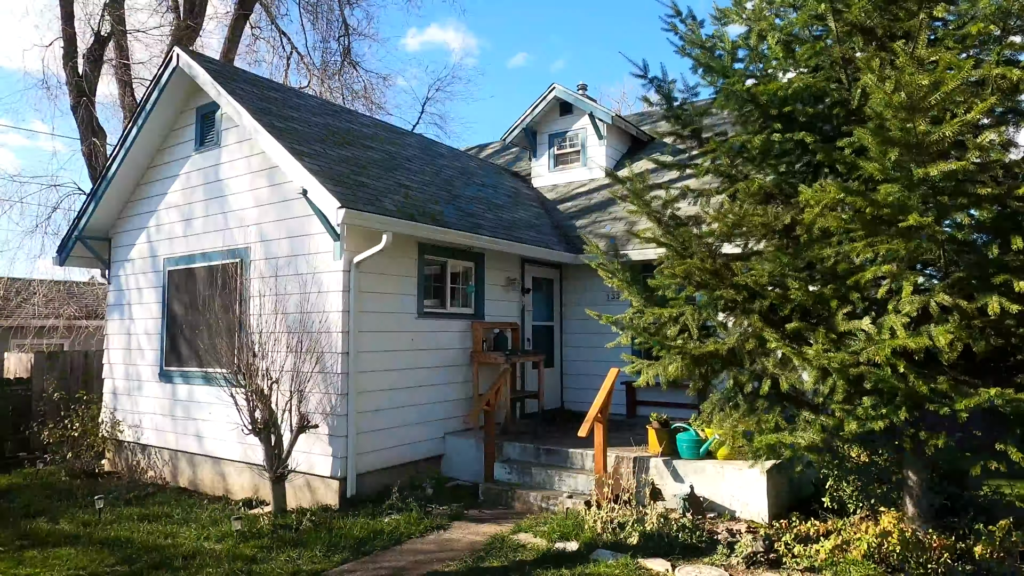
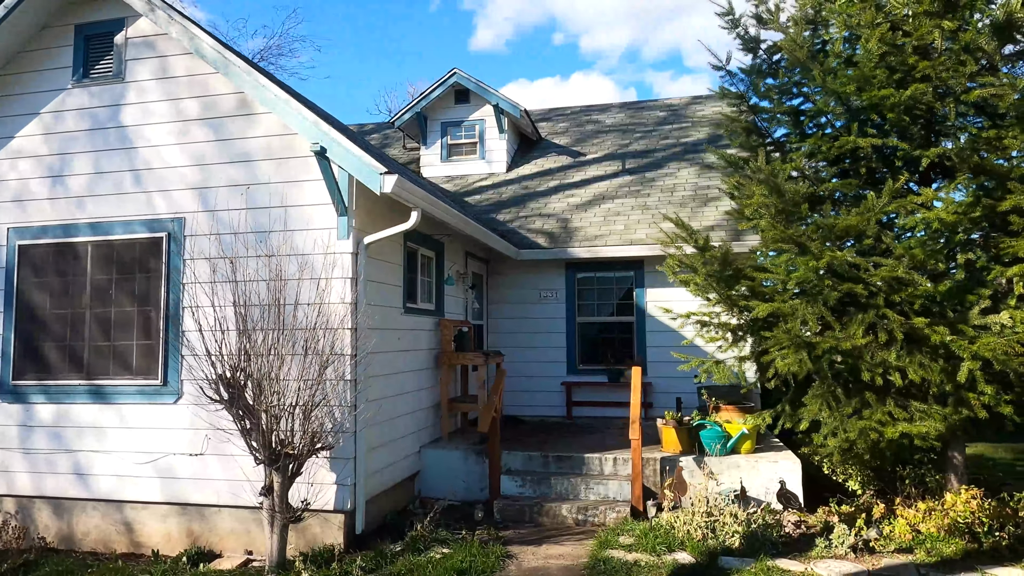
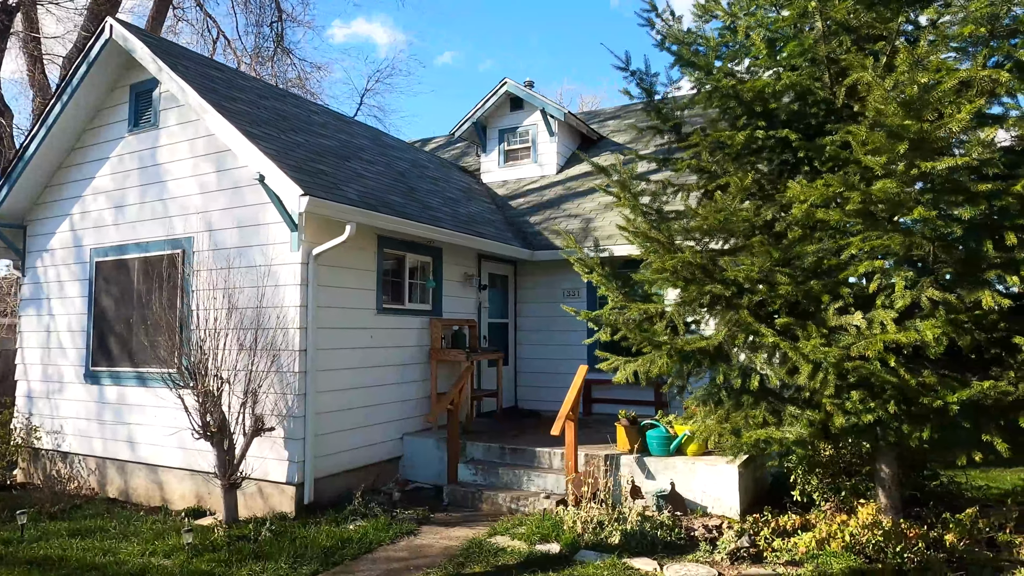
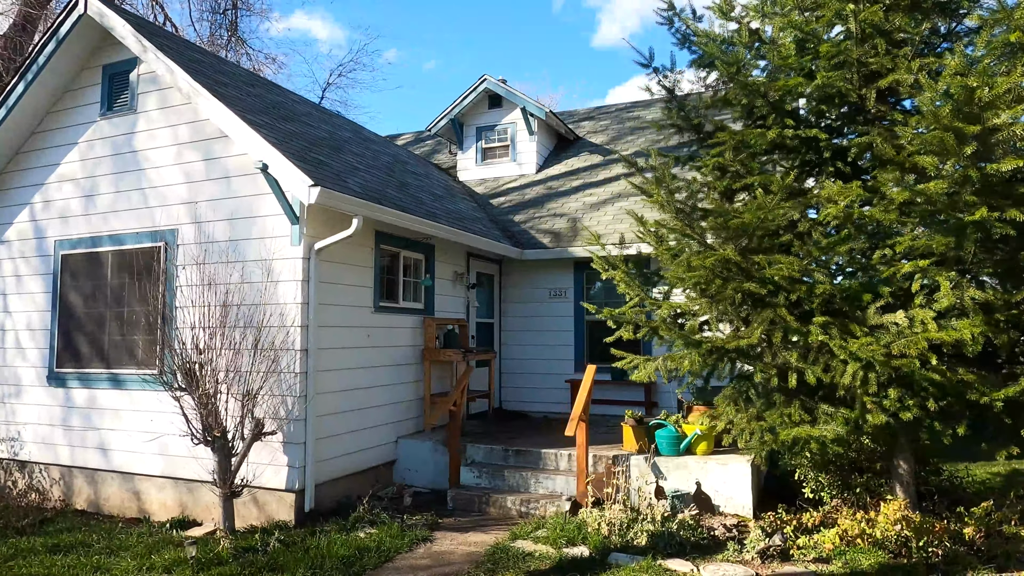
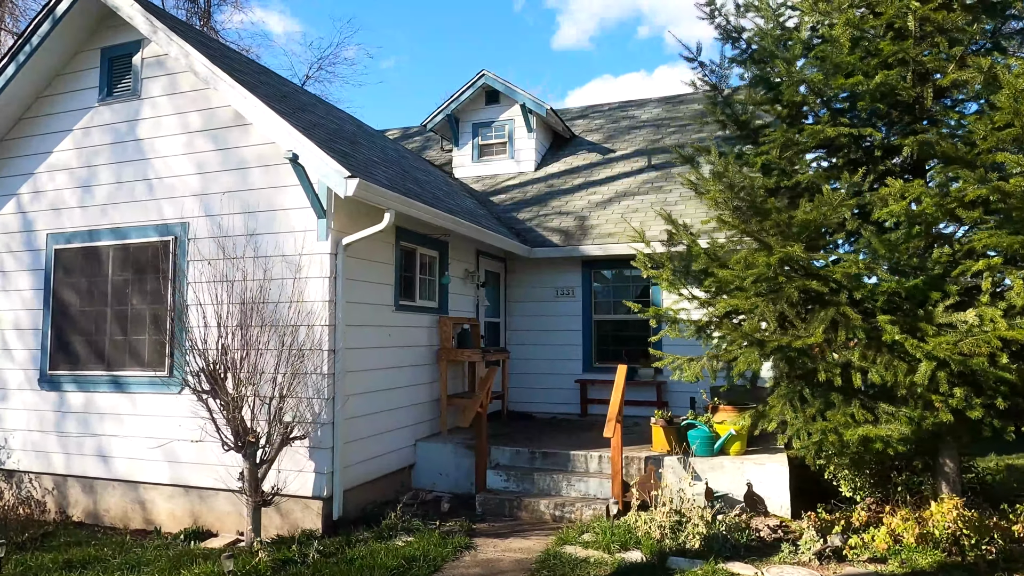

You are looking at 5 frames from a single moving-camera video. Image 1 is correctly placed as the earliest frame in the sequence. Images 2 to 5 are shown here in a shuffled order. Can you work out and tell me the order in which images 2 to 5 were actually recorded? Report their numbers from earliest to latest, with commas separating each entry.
3, 4, 5, 2
